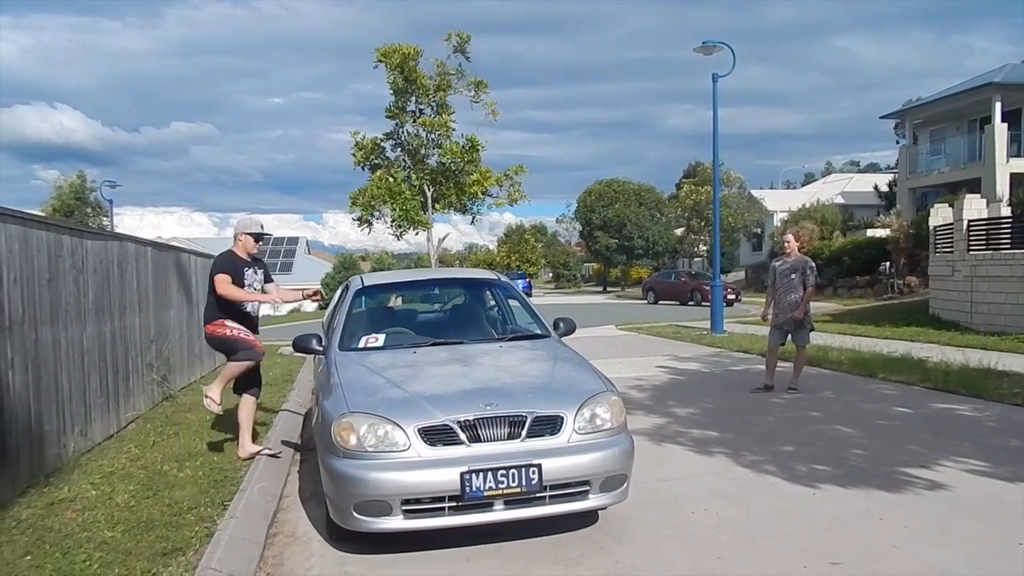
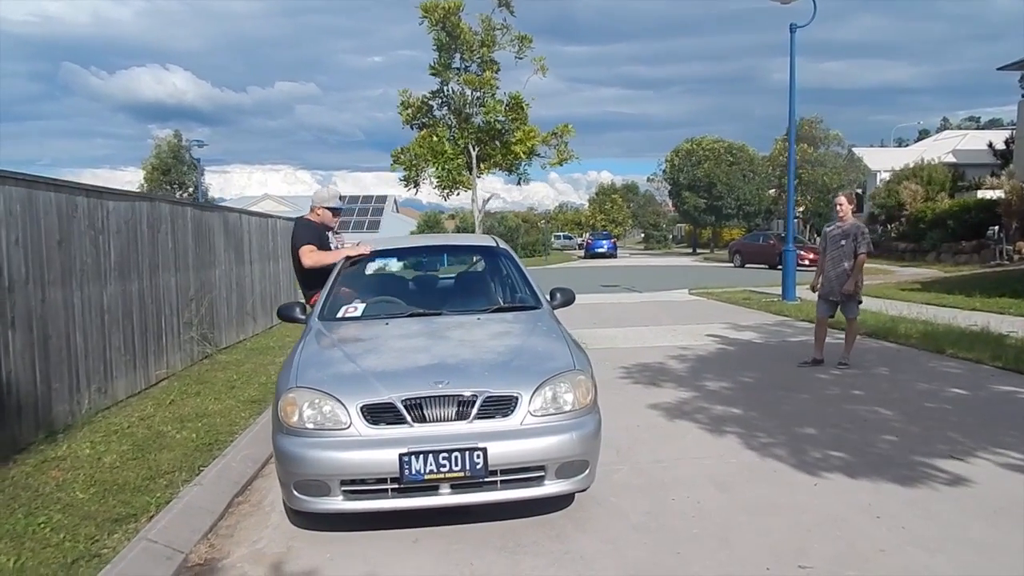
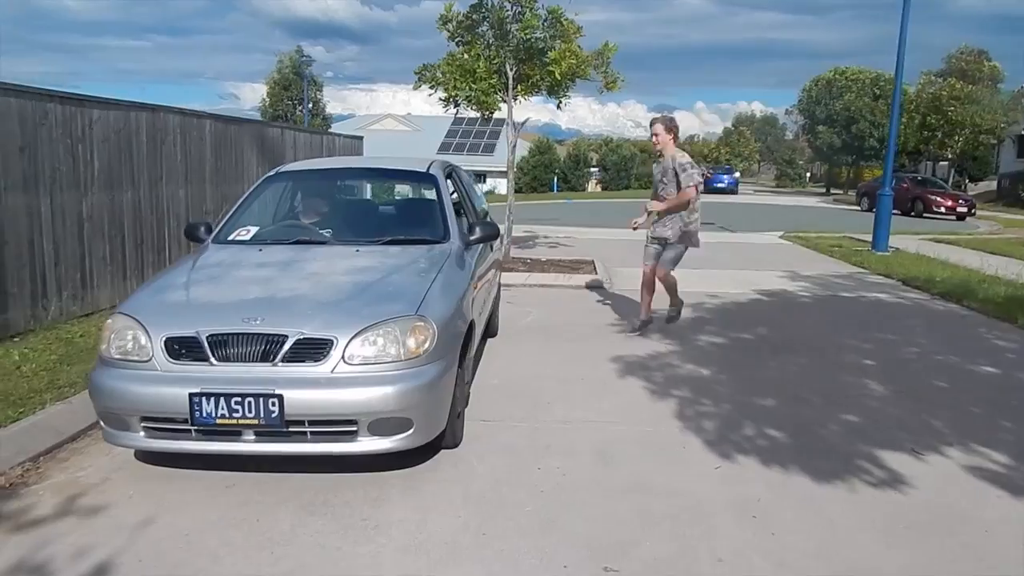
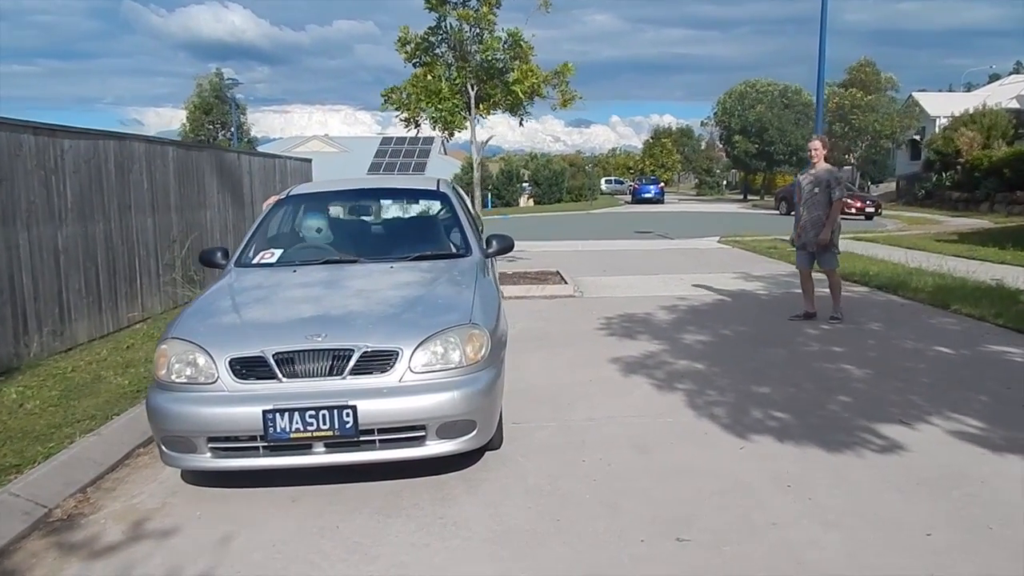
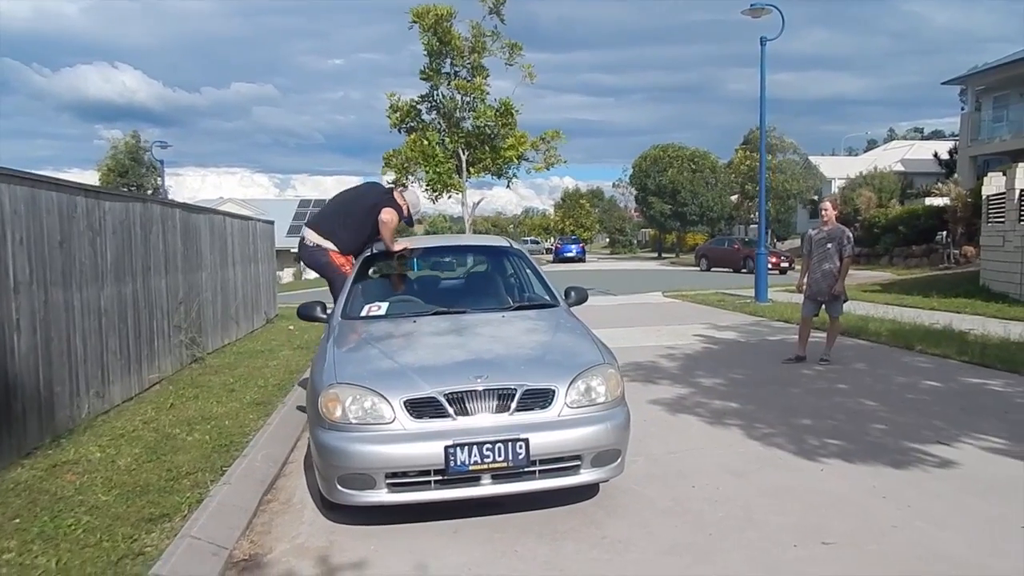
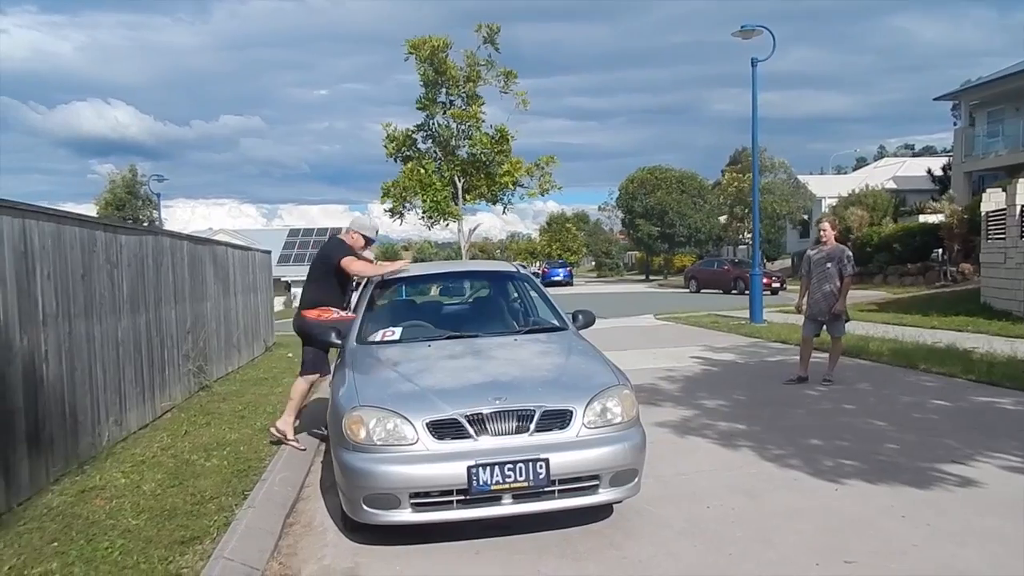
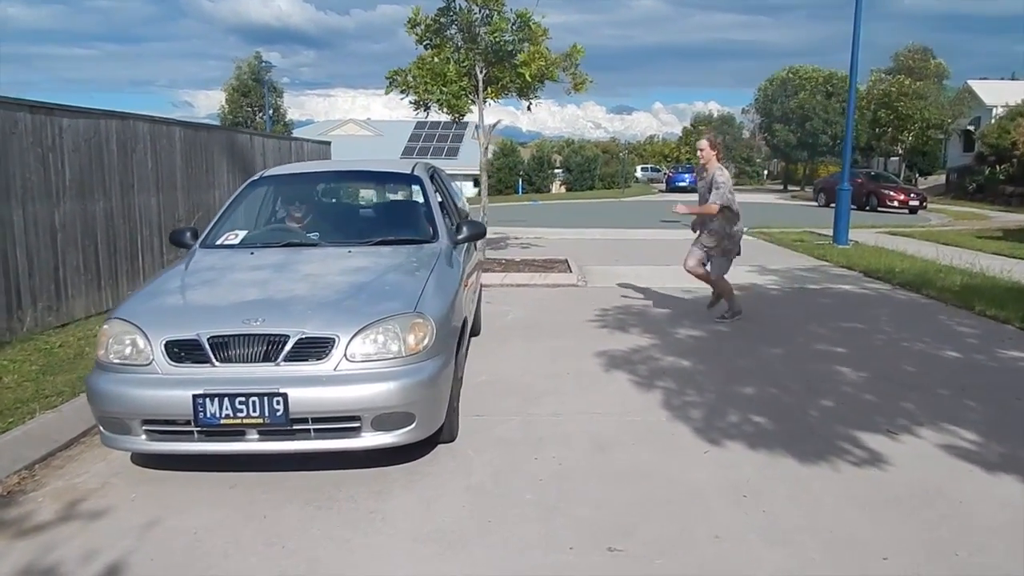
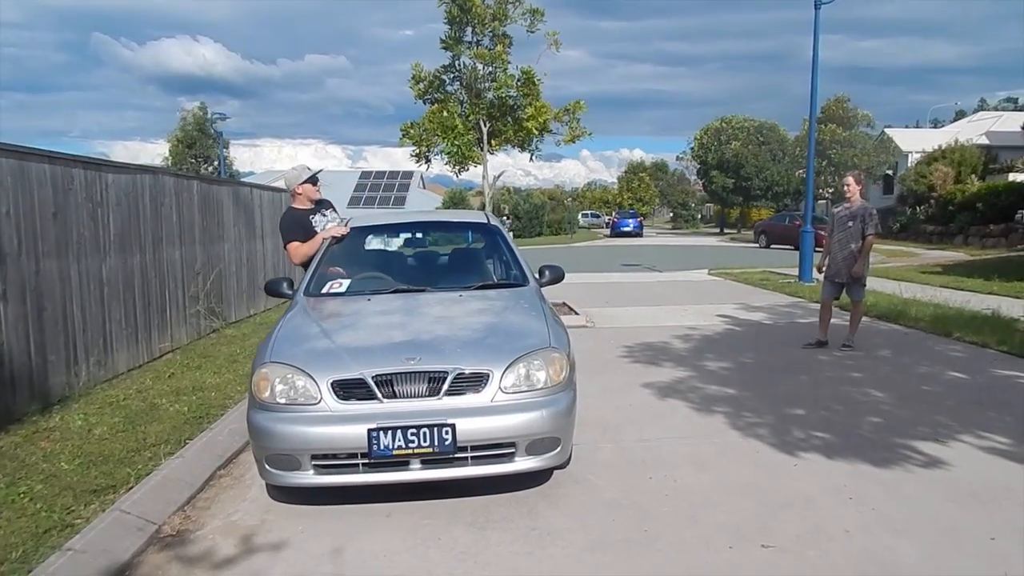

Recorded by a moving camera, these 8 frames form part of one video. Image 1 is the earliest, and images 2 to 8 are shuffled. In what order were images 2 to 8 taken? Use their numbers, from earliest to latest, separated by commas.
6, 5, 2, 8, 4, 7, 3
